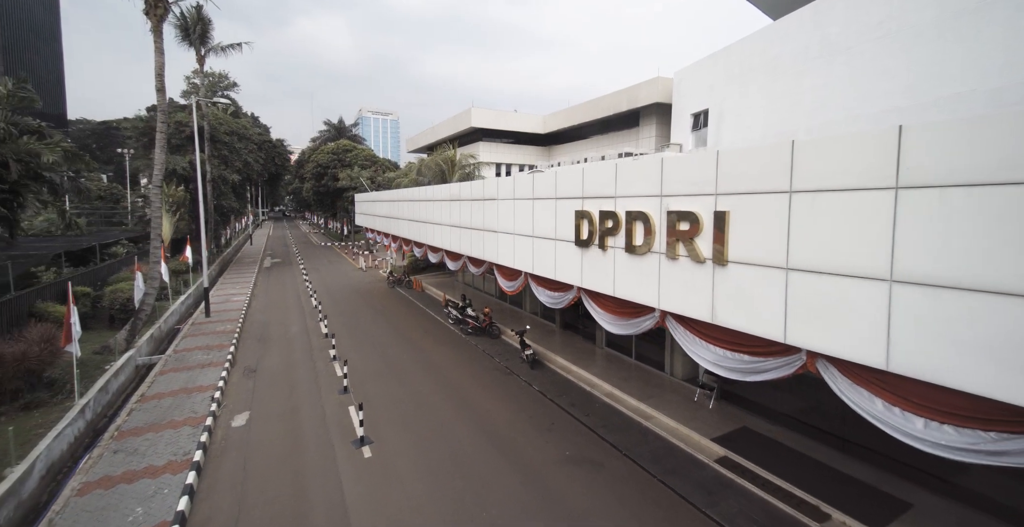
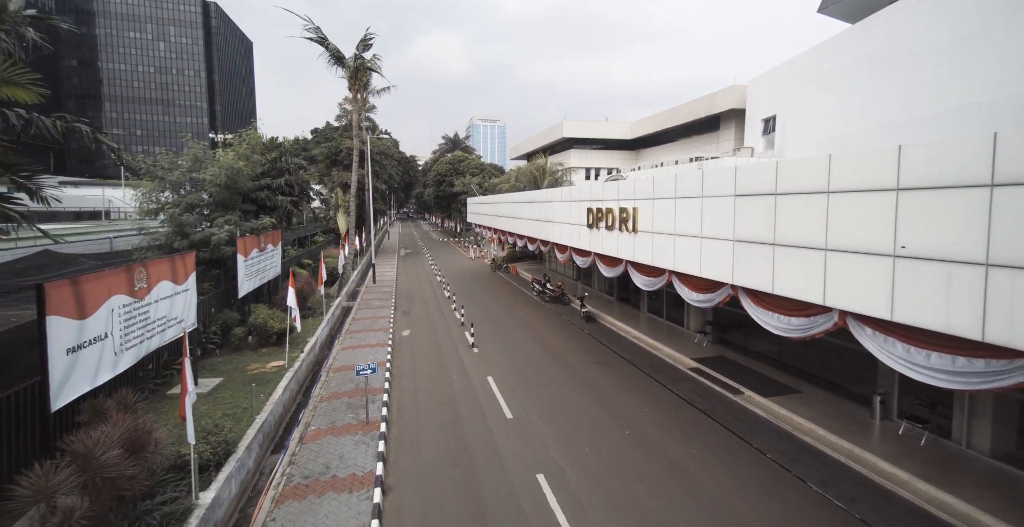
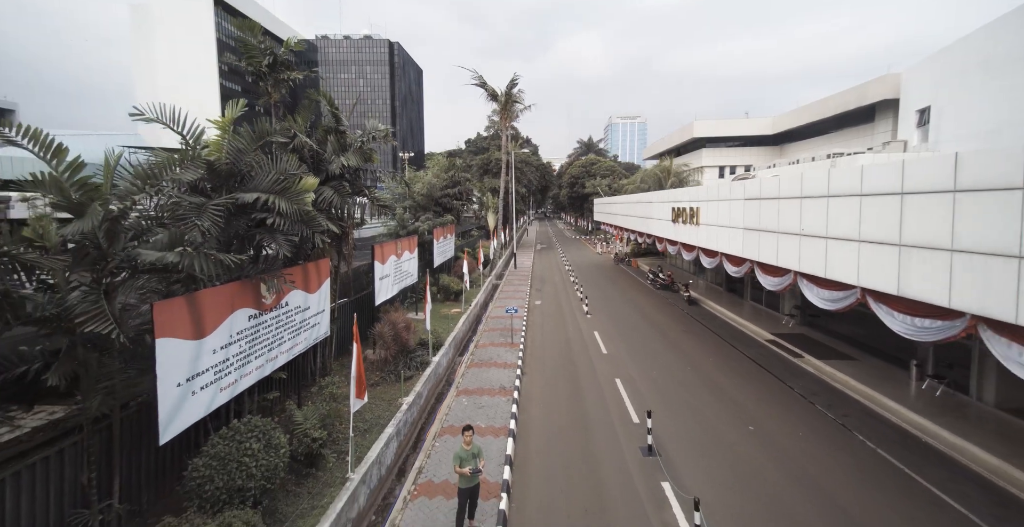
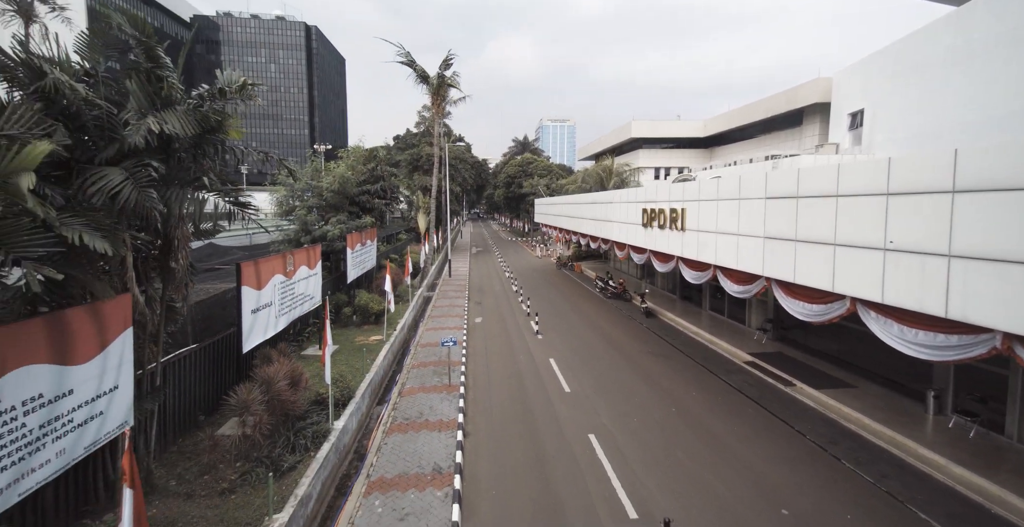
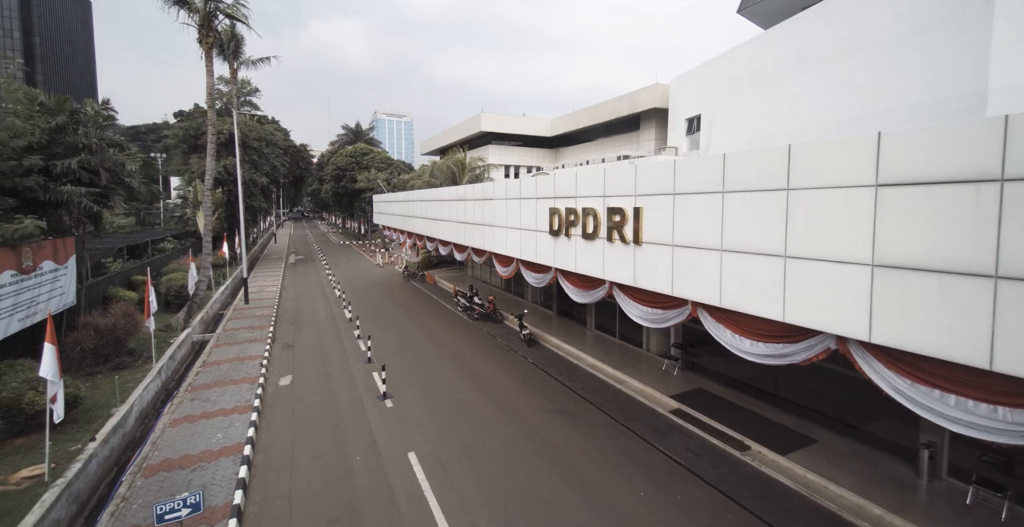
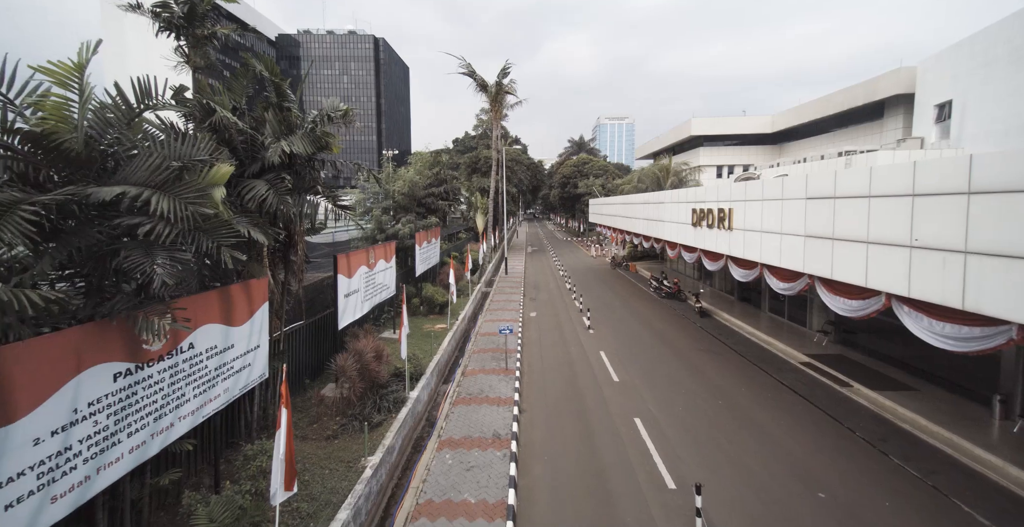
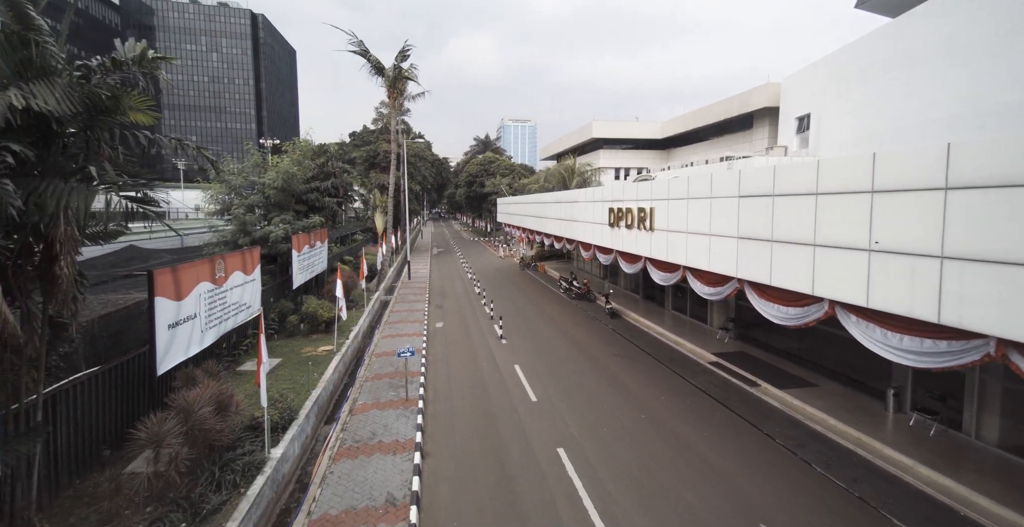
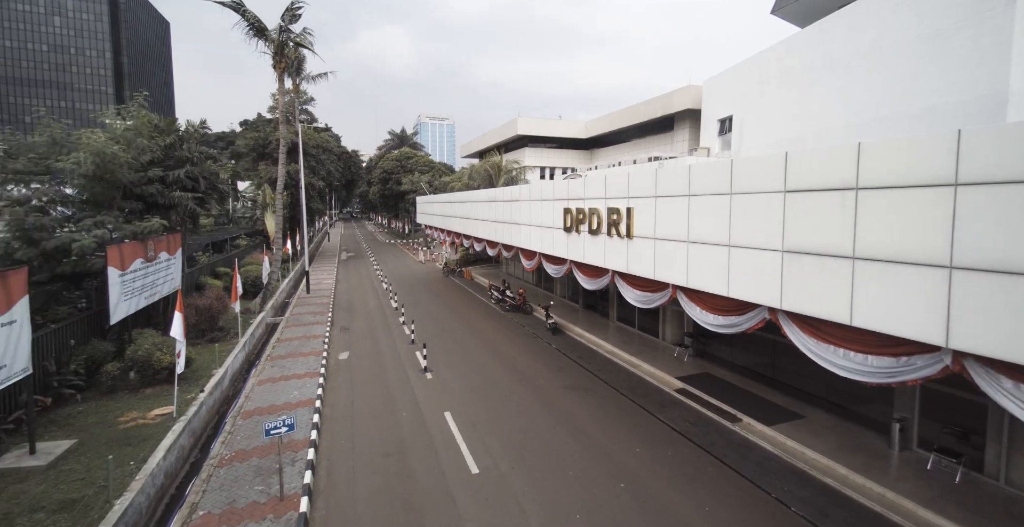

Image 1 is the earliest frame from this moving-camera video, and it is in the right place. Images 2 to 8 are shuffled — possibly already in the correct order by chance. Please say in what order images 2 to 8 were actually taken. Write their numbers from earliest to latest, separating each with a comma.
5, 8, 2, 7, 4, 6, 3
